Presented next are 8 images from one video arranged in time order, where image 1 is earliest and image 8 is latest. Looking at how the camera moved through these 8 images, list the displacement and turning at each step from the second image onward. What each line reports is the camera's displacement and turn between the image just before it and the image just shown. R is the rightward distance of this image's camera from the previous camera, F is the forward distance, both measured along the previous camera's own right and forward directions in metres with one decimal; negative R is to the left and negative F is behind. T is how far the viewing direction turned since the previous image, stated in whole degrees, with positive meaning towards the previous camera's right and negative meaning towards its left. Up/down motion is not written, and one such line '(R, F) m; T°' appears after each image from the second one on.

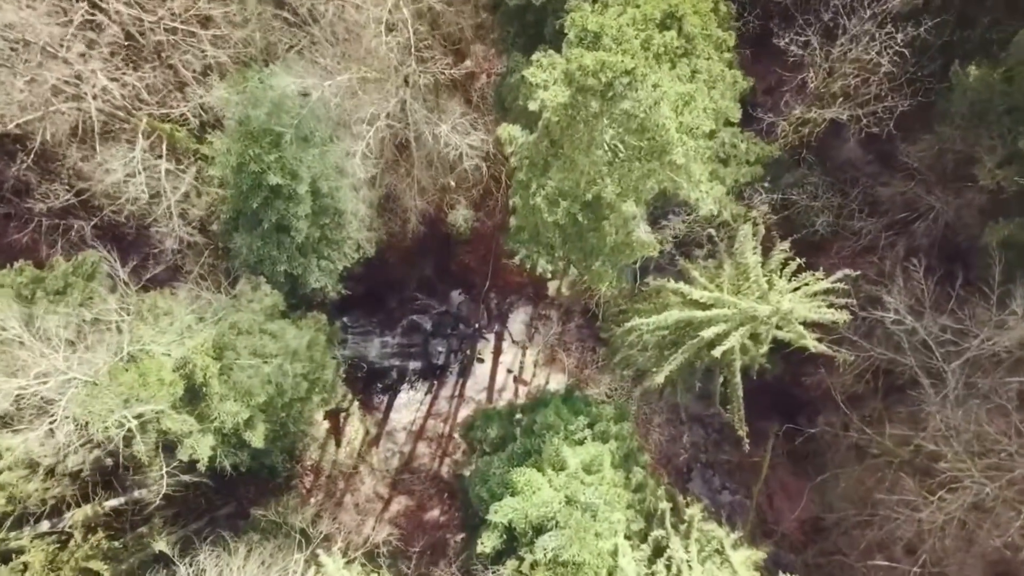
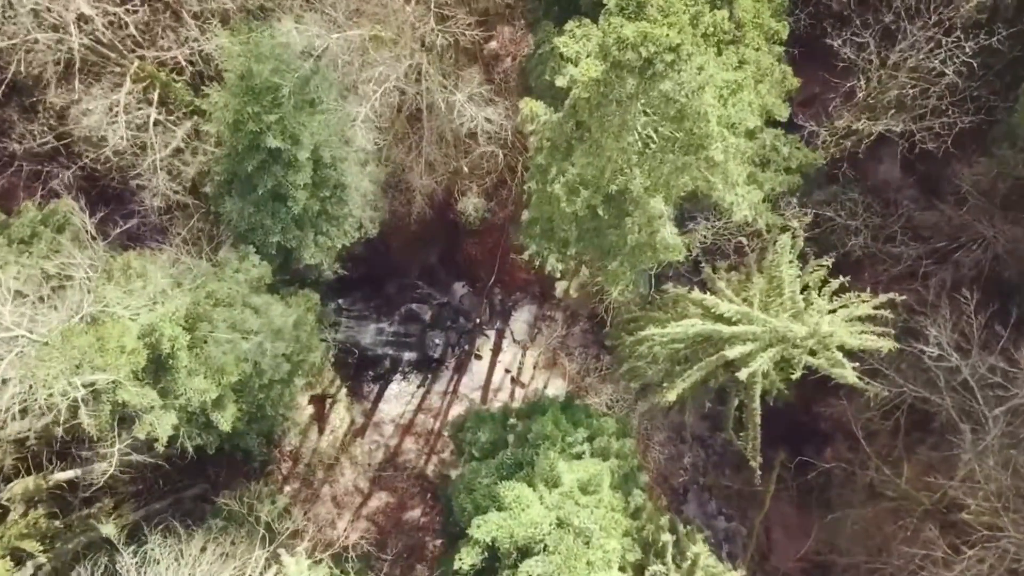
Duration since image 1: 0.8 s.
(0.0, +0.7) m; 0°
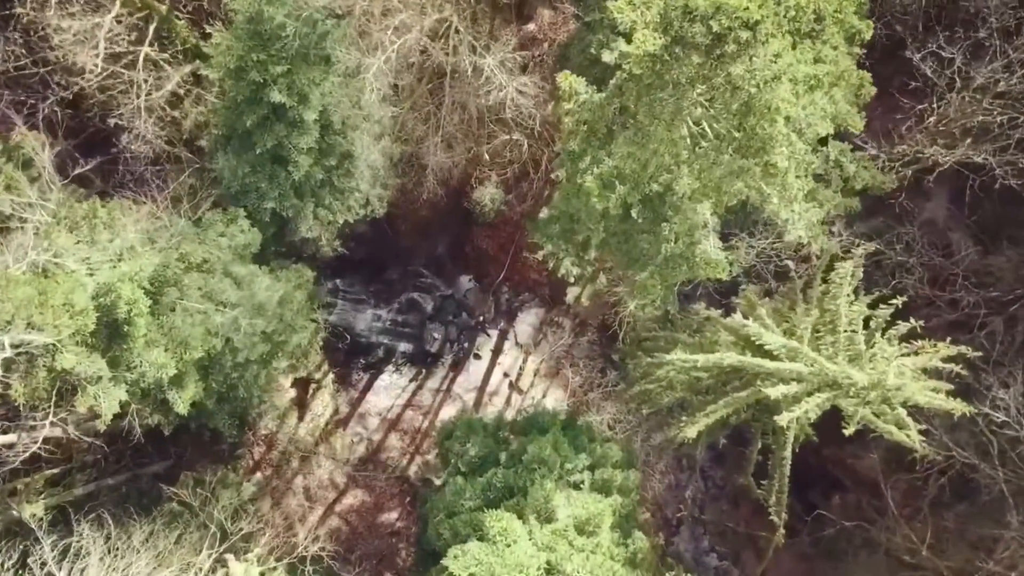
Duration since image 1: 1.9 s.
(0.0, +0.9) m; -1°
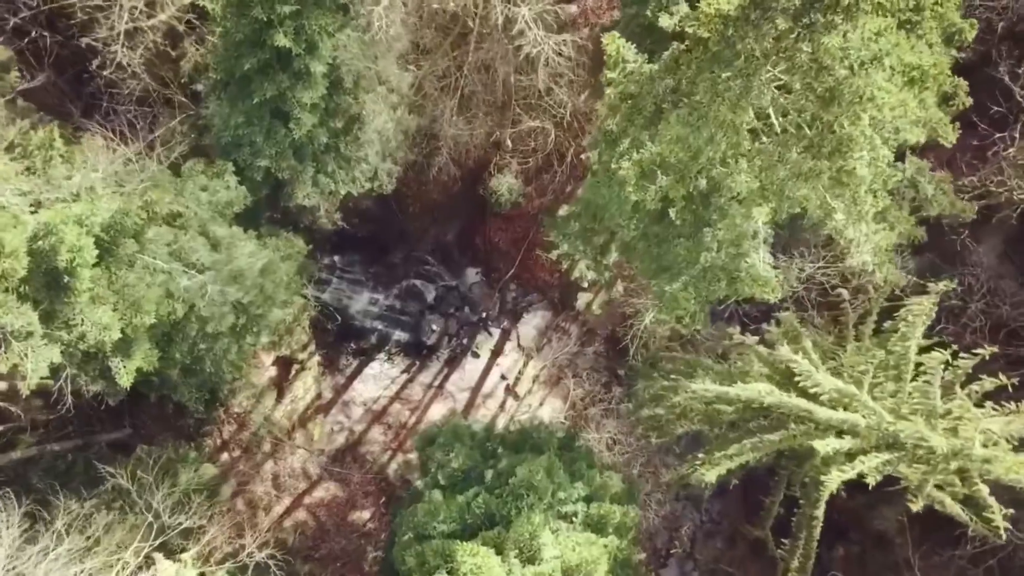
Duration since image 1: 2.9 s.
(0.0, +0.9) m; -1°
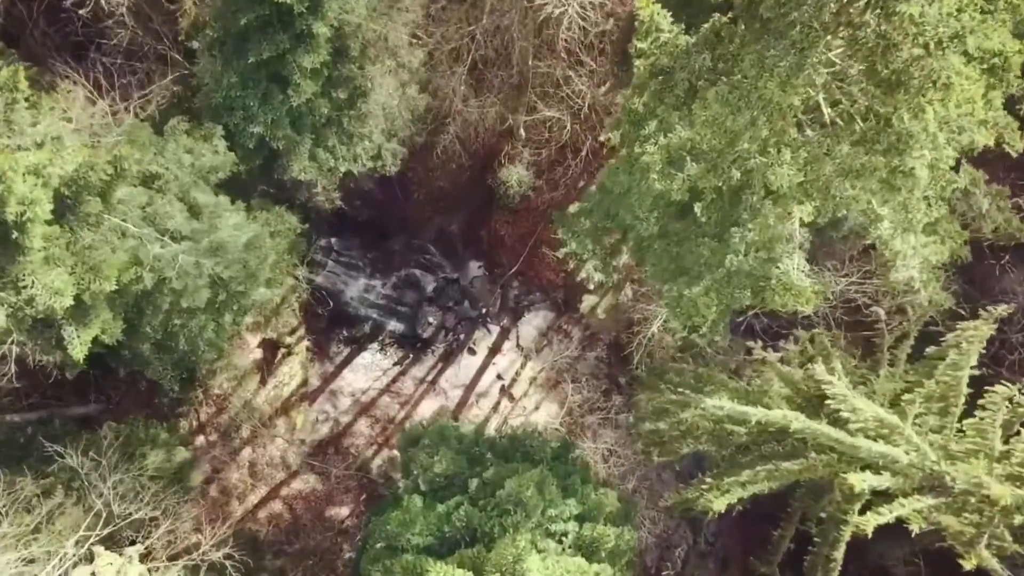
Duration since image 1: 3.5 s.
(0.0, +0.6) m; 0°
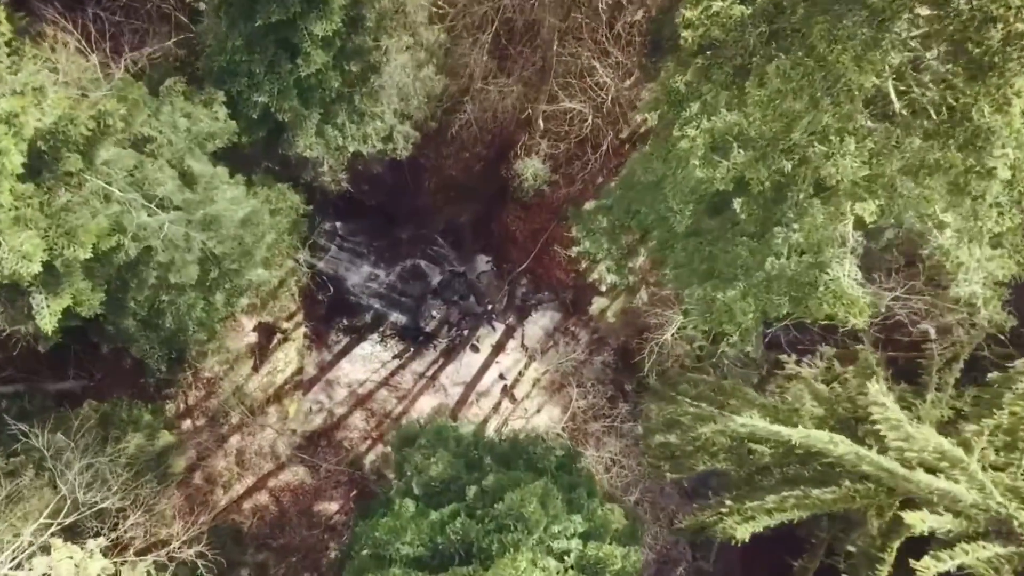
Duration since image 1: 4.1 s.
(-0.1, +0.5) m; 0°
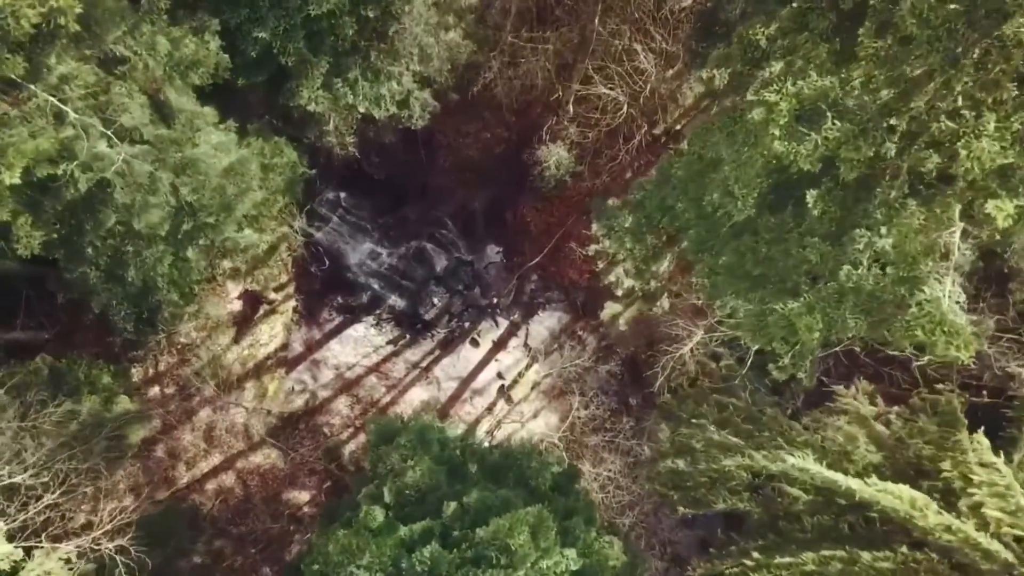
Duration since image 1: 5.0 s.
(0.0, +0.8) m; -1°
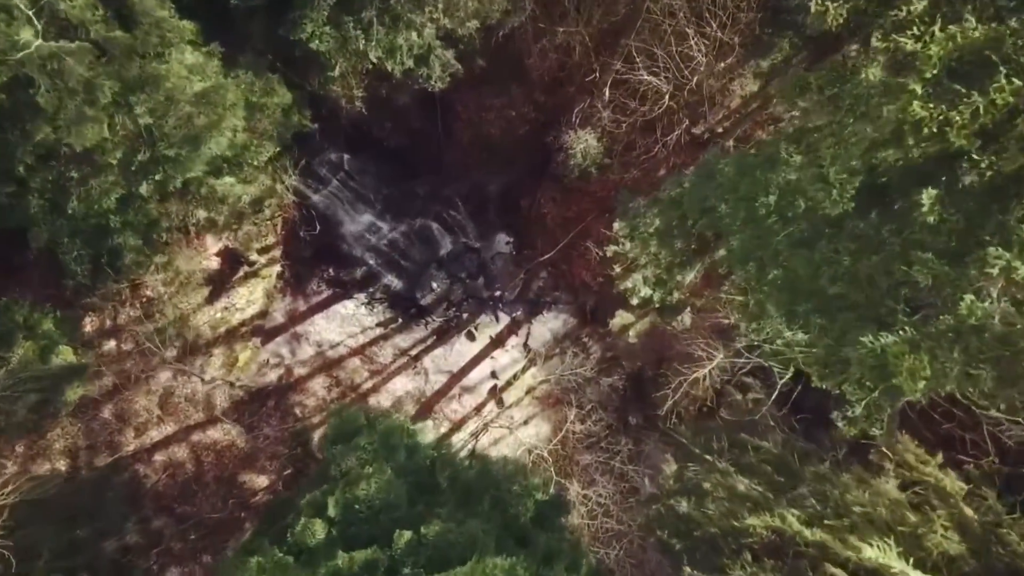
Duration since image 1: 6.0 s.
(0.0, +0.9) m; -1°
